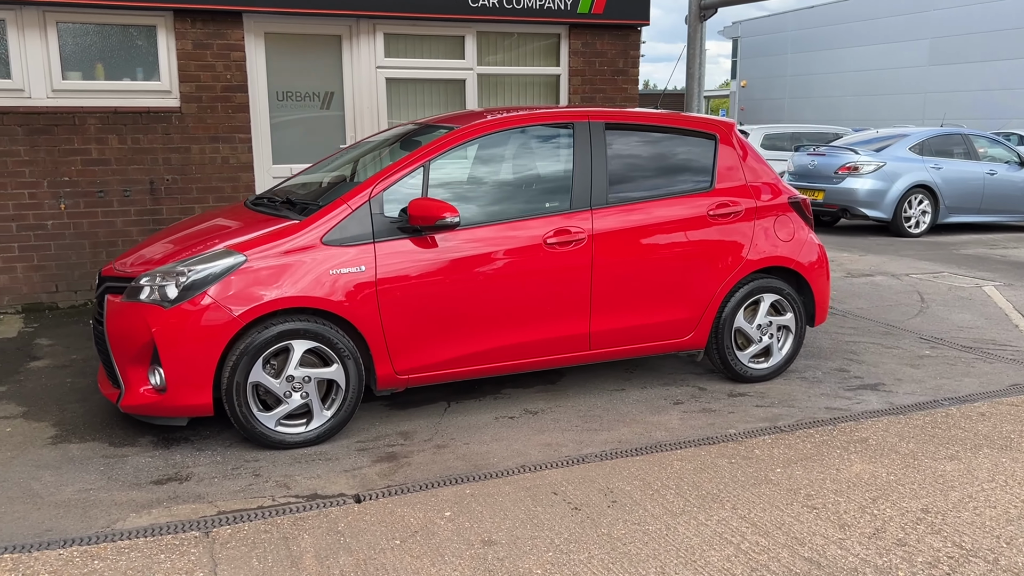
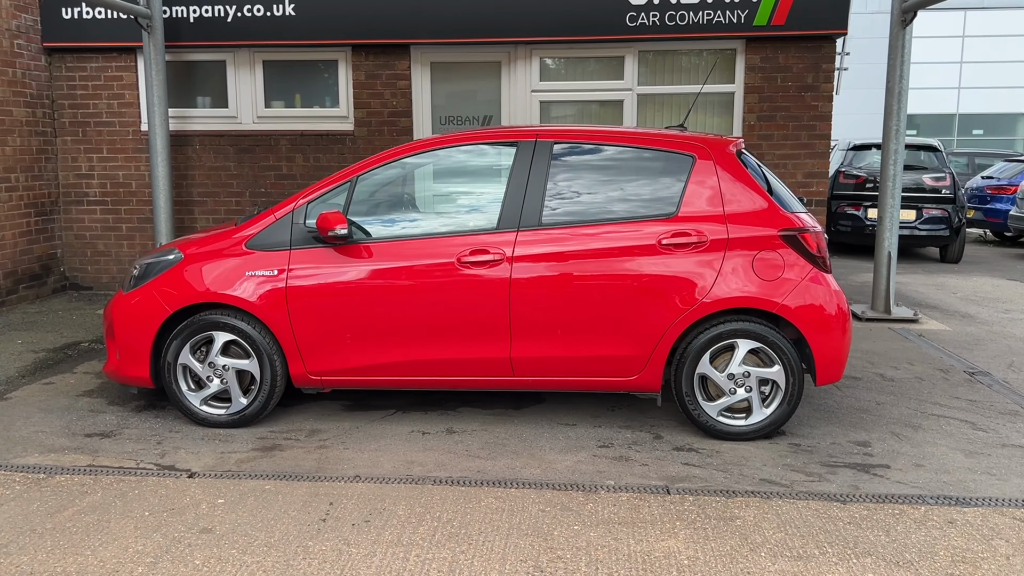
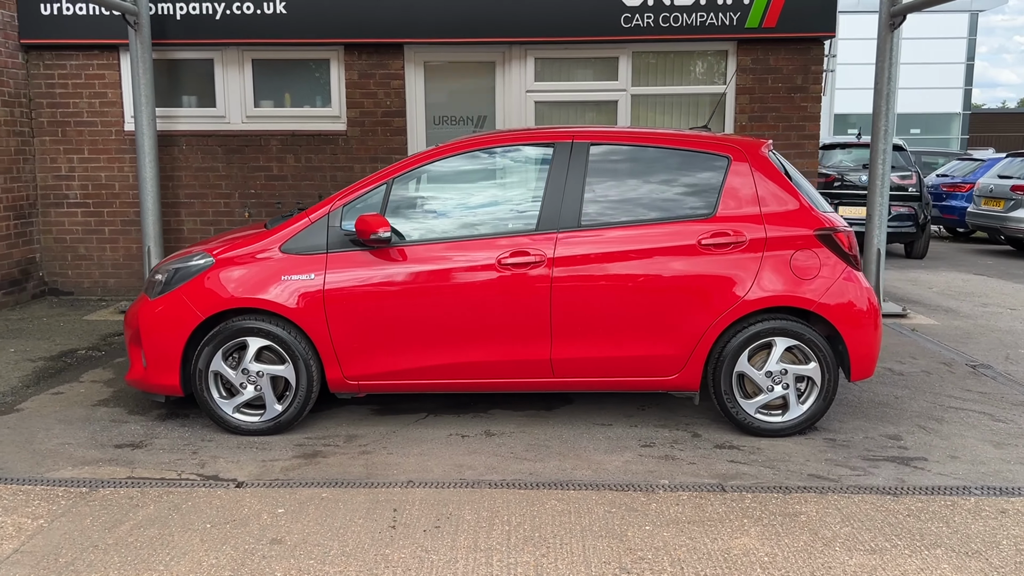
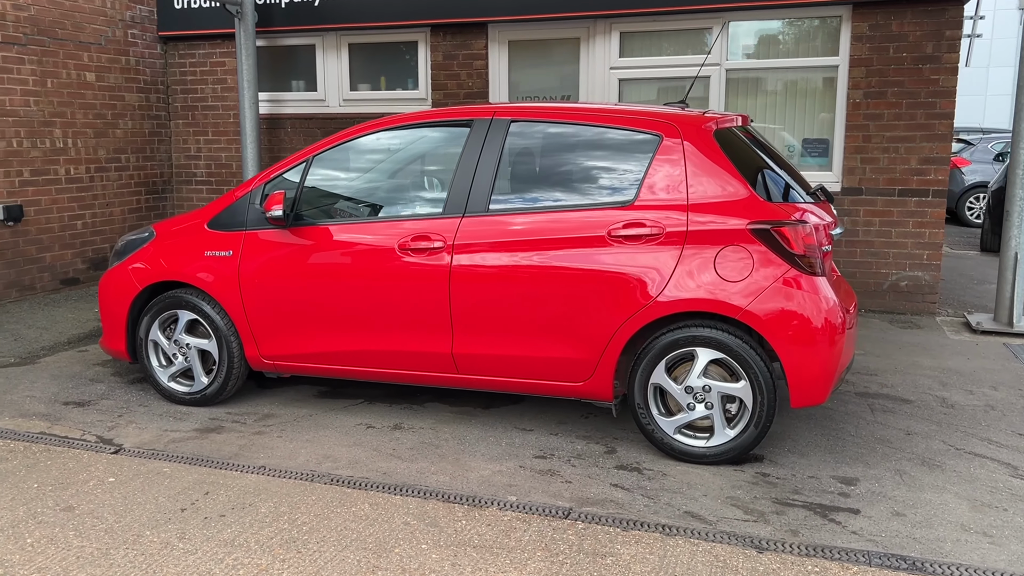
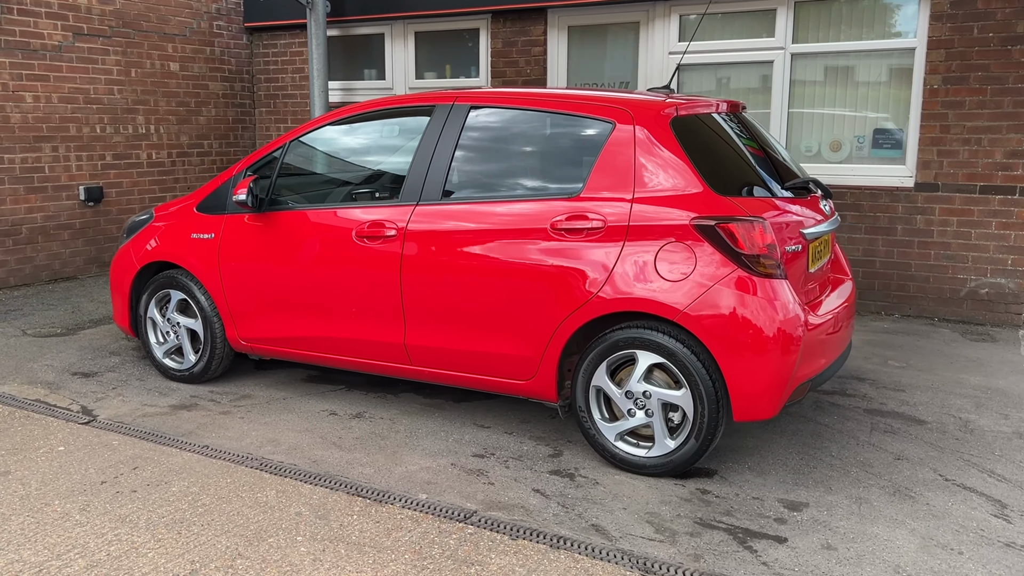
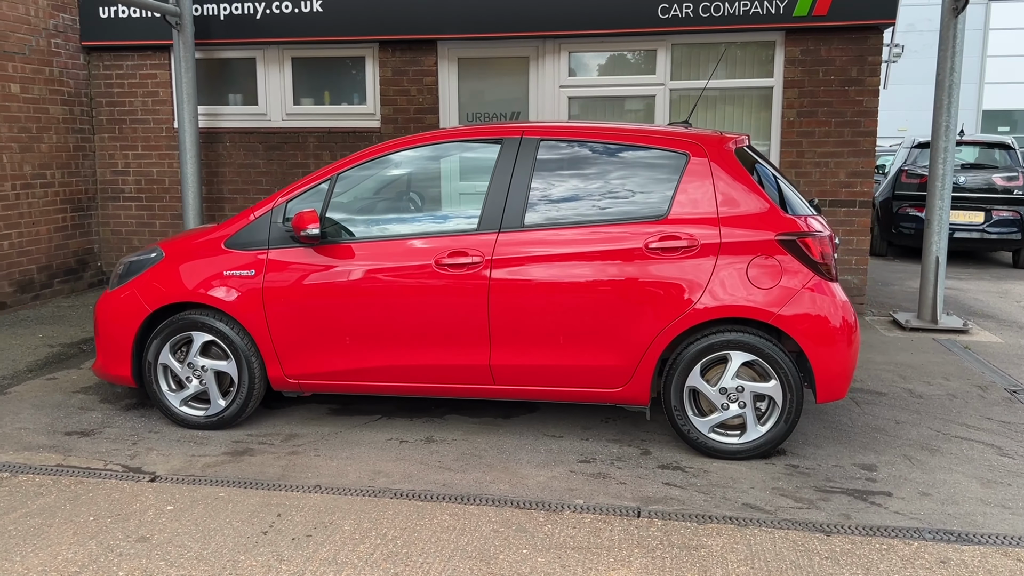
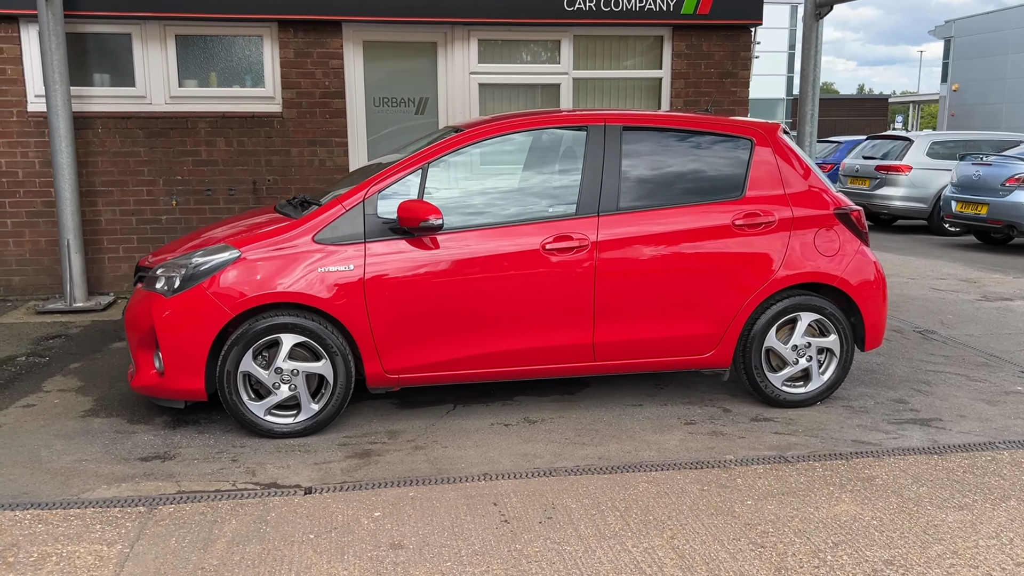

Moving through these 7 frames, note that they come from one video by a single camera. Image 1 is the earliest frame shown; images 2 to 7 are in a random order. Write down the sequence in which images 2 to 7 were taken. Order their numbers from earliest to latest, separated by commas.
7, 3, 2, 6, 4, 5
